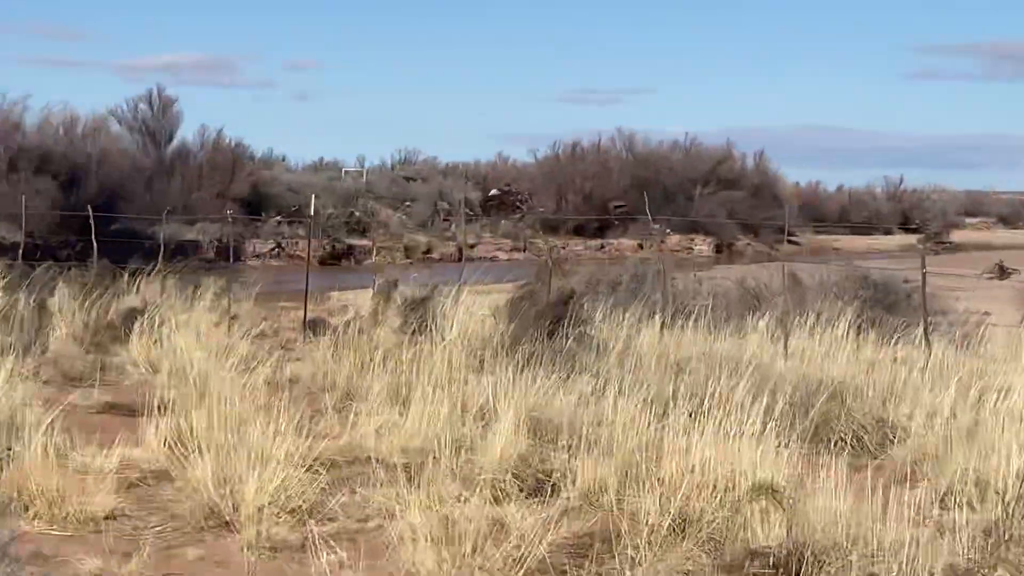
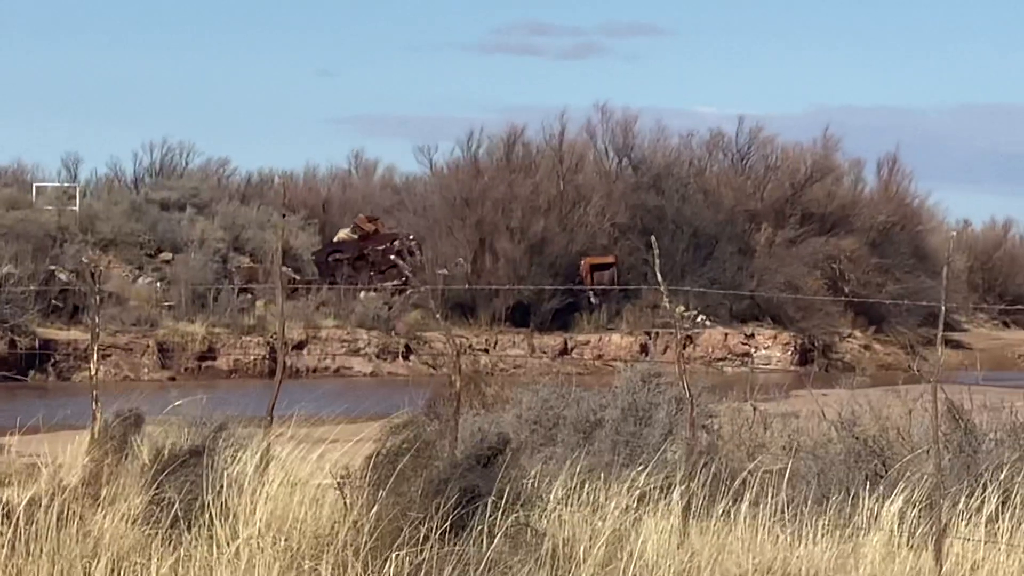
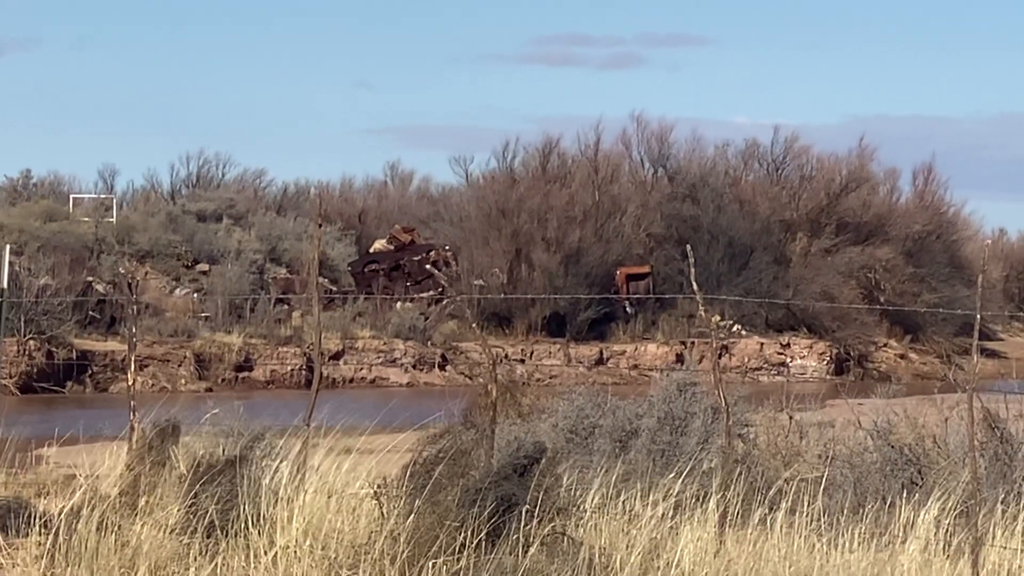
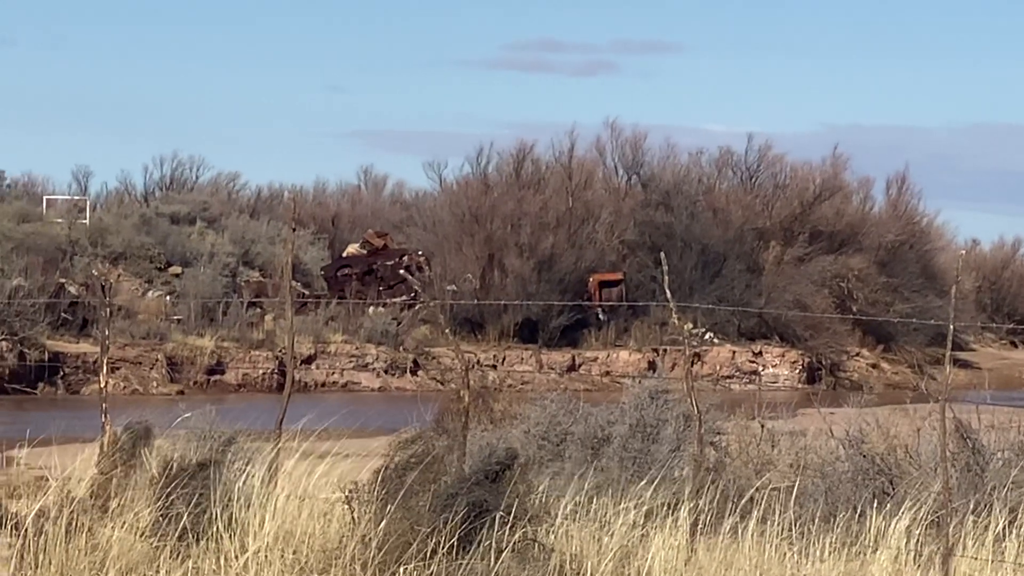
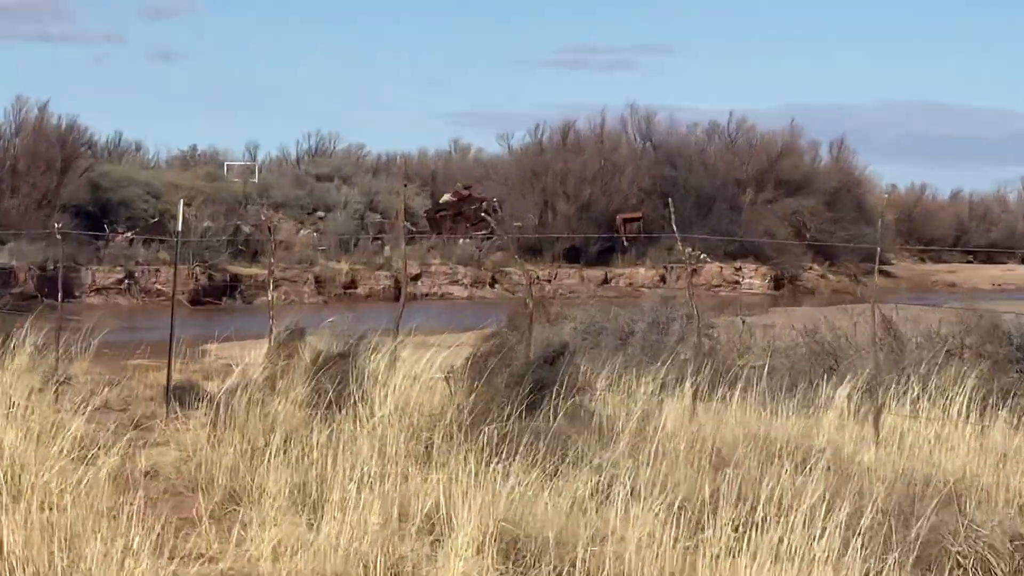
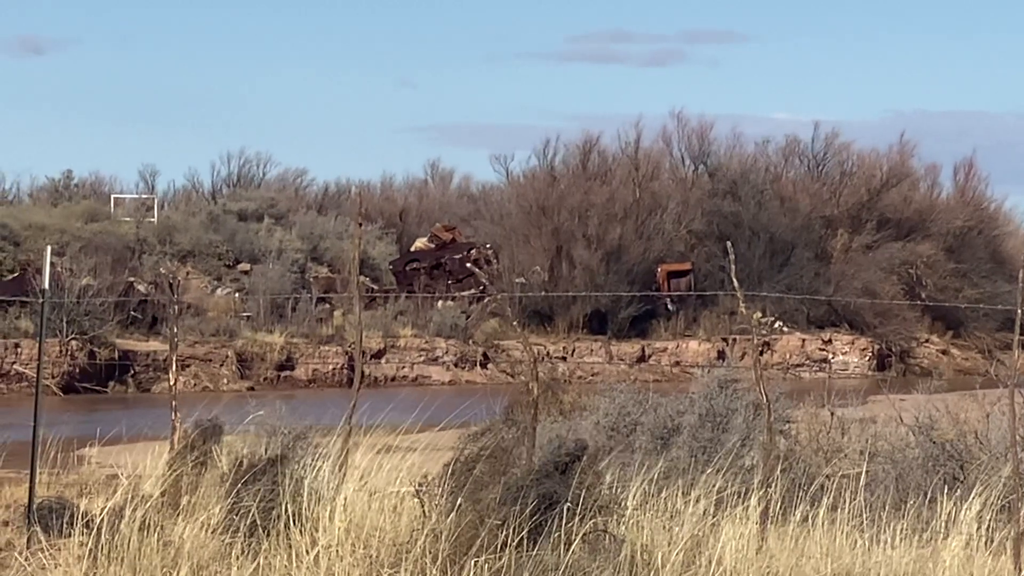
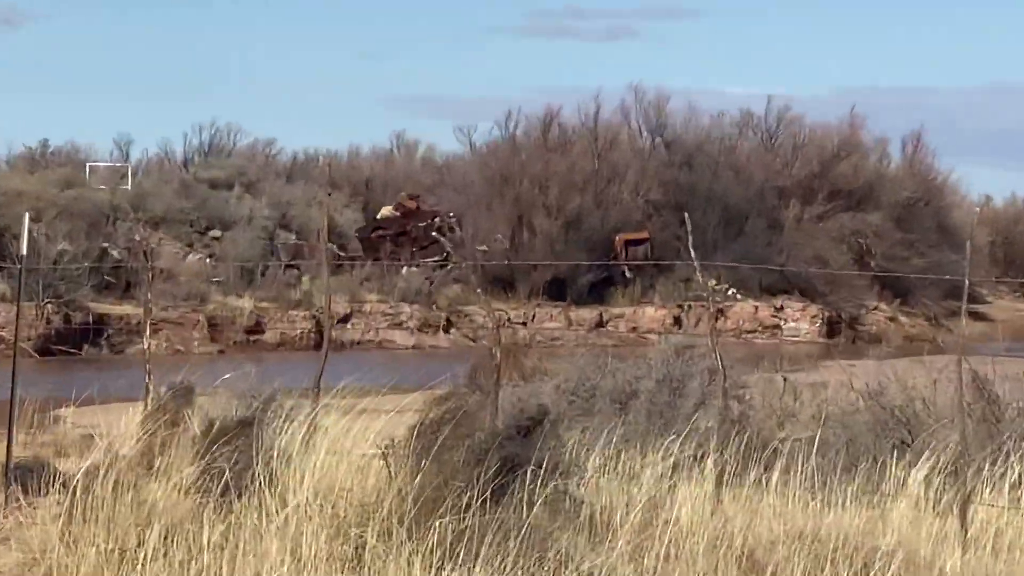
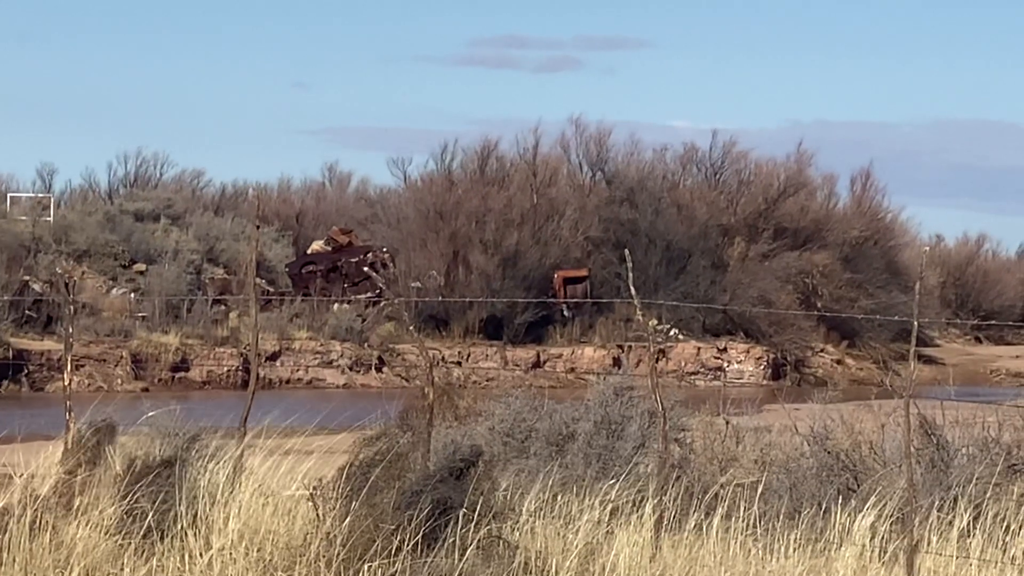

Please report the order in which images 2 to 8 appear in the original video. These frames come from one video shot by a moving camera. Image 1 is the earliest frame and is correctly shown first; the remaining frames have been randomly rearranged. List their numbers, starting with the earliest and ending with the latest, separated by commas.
5, 7, 2, 8, 4, 3, 6
